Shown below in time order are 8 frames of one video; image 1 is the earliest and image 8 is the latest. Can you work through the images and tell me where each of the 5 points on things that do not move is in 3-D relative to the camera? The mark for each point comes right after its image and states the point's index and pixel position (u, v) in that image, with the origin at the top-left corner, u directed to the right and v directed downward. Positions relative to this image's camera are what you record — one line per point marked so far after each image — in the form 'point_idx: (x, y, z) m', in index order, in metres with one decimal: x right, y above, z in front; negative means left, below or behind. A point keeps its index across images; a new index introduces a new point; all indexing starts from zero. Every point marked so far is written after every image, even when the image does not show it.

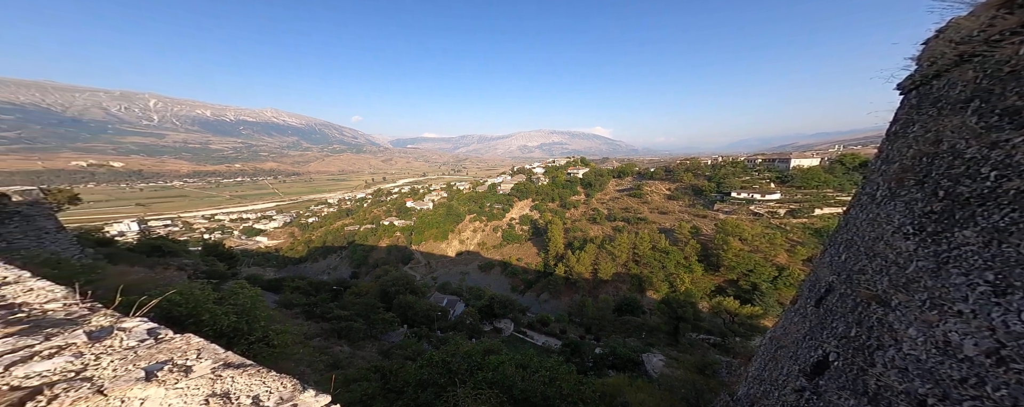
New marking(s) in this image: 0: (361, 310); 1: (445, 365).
0: (-5.3, -3.7, +10.7) m
1: (-1.5, -3.4, +6.3) m
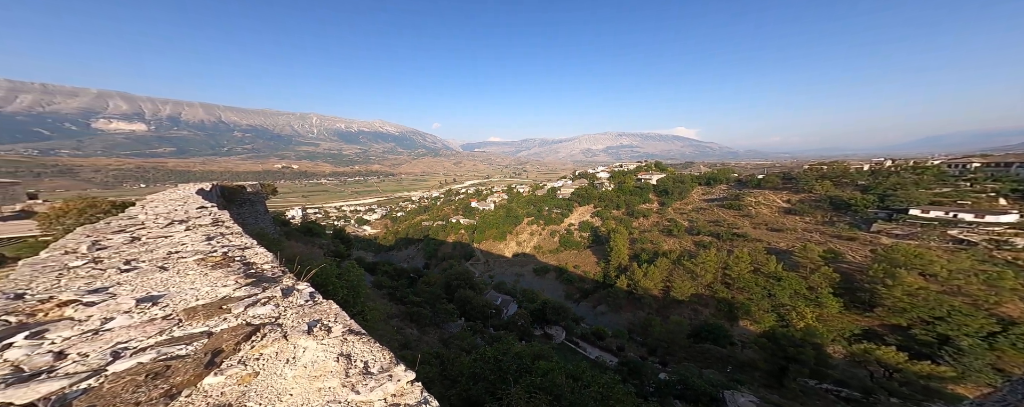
0: (-3.3, -3.6, +11.5) m
1: (-0.3, -3.4, +6.4) m
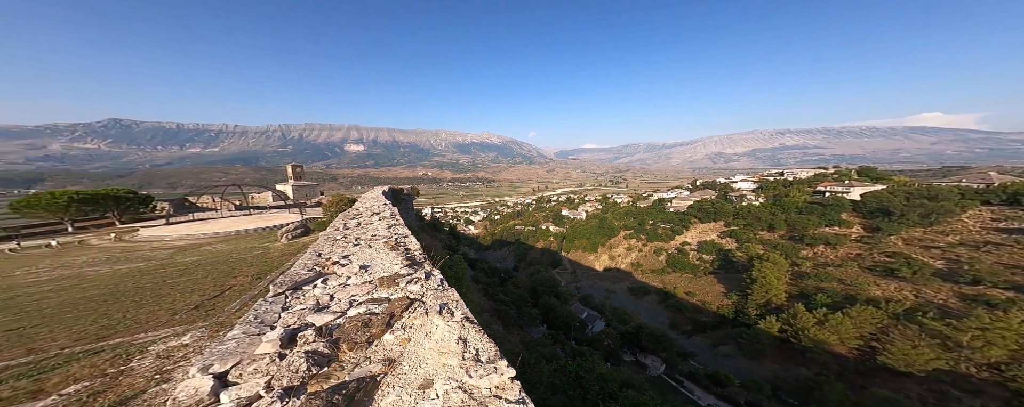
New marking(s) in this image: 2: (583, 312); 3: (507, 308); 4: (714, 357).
0: (+0.2, -3.8, +11.6) m
1: (+1.5, -3.6, +5.9) m
2: (+4.2, -6.1, +16.5) m
3: (-0.1, -3.5, +10.0) m
4: (+9.2, -7.0, +14.1) m
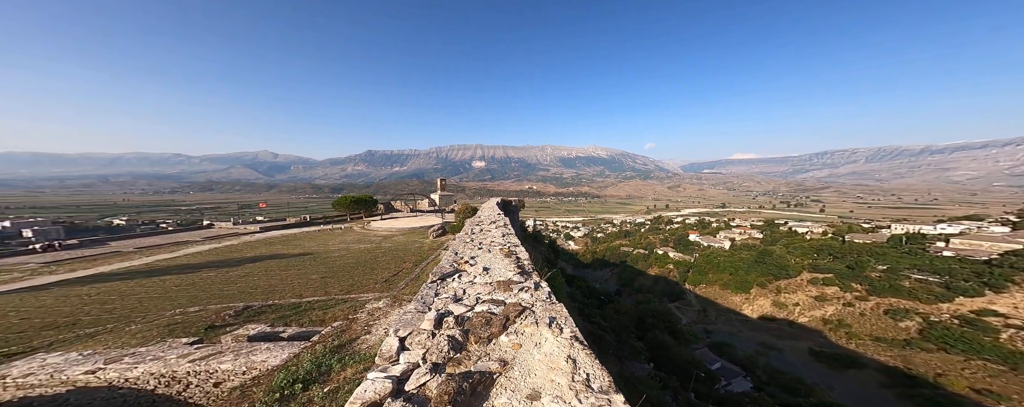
0: (+4.2, -4.3, +11.4) m
1: (+3.4, -3.9, +5.6) m
2: (+9.5, -6.9, +14.5) m
3: (+3.4, -4.0, +10.0) m
4: (+13.4, -7.9, +10.4) m
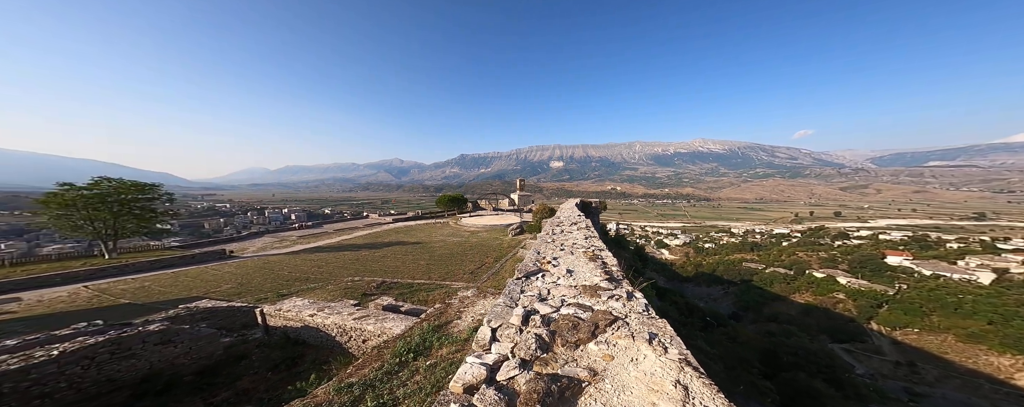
0: (+7.0, -4.5, +9.8) m
1: (+4.8, -4.0, +4.4) m
2: (+12.9, -7.2, +11.4) m
3: (+5.8, -4.1, +8.6) m
4: (+15.6, -8.2, +6.6) m
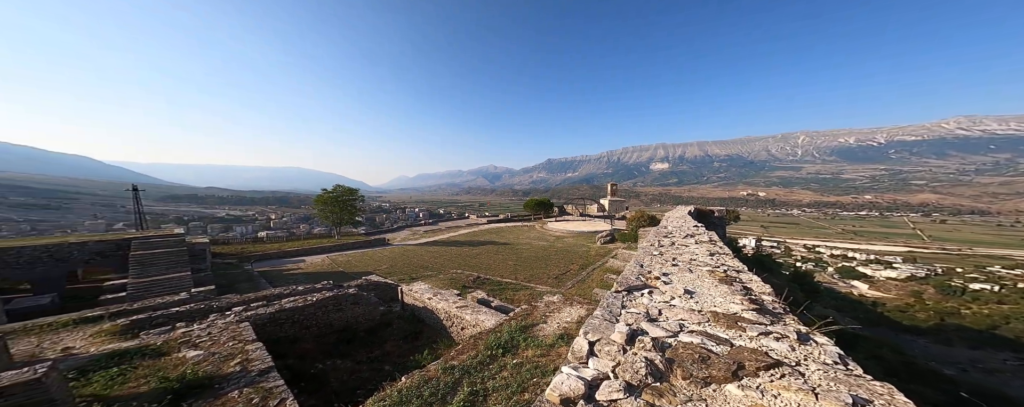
0: (+9.7, -4.8, +6.6) m
1: (+6.2, -4.2, +2.0) m
2: (+15.8, -7.6, +6.6) m
3: (+8.3, -4.4, +5.8) m
4: (+17.0, -8.6, +1.2) m
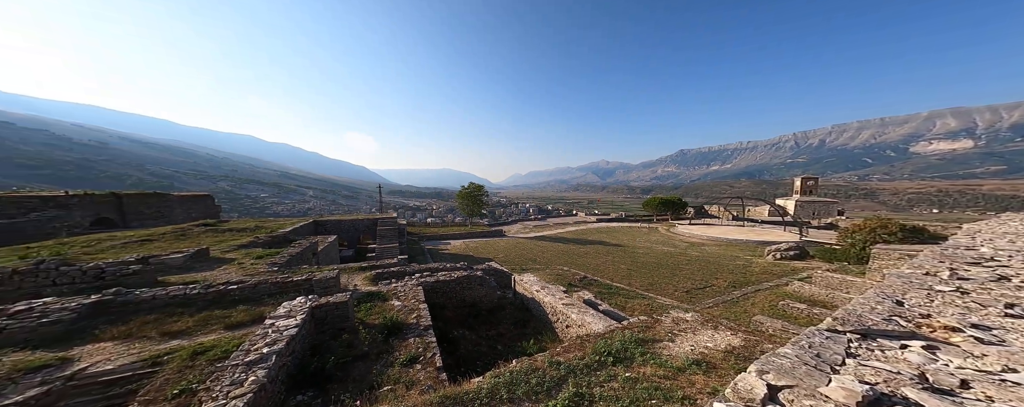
0: (+12.9, -5.0, +0.2) m
1: (+8.0, -4.3, -2.9) m
2: (+18.5, -8.1, -1.8) m
3: (+11.3, -4.5, -0.1) m
4: (+17.8, -9.2, -7.3) m
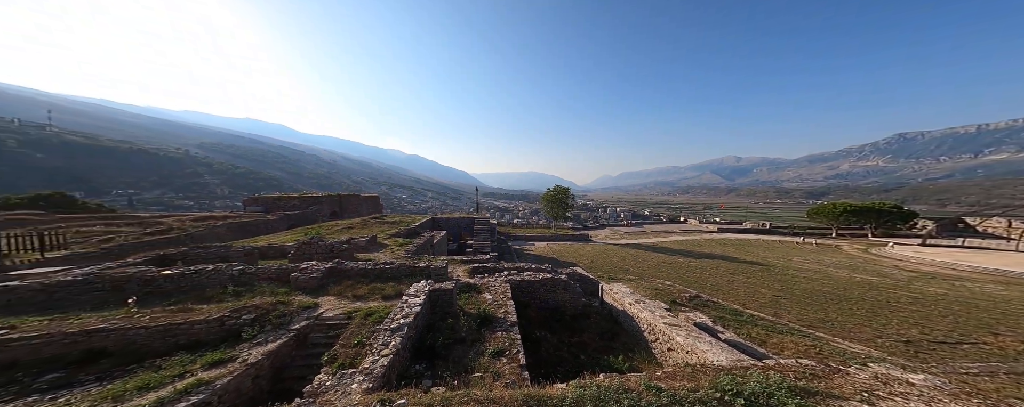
0: (-0.7, -4.9, -2.9) m
1: (-6.4, -4.0, -3.9) m
2: (+3.6, -8.0, -6.9) m
3: (-2.3, -4.4, -2.5) m
4: (+0.8, -9.0, -11.7) m
